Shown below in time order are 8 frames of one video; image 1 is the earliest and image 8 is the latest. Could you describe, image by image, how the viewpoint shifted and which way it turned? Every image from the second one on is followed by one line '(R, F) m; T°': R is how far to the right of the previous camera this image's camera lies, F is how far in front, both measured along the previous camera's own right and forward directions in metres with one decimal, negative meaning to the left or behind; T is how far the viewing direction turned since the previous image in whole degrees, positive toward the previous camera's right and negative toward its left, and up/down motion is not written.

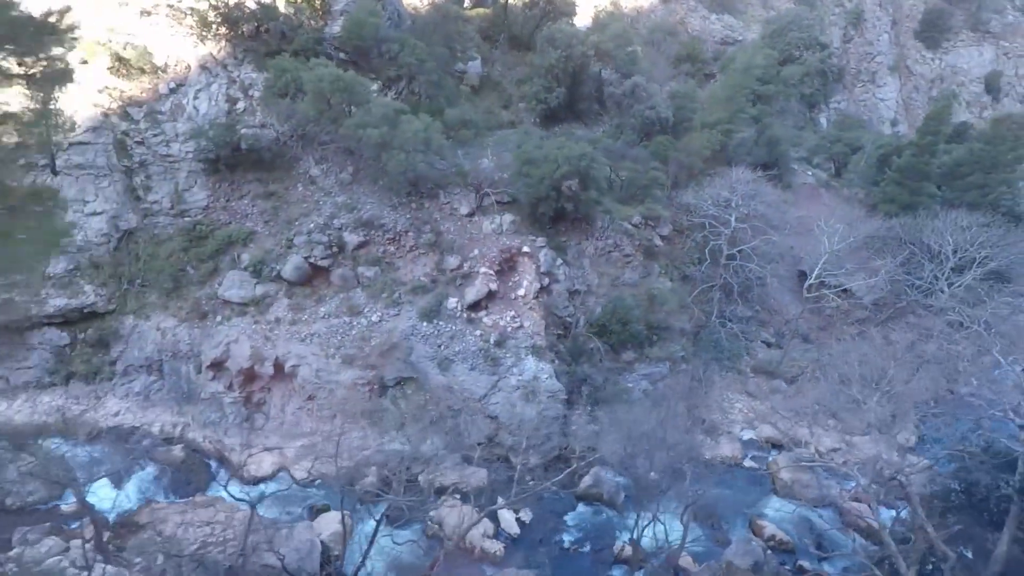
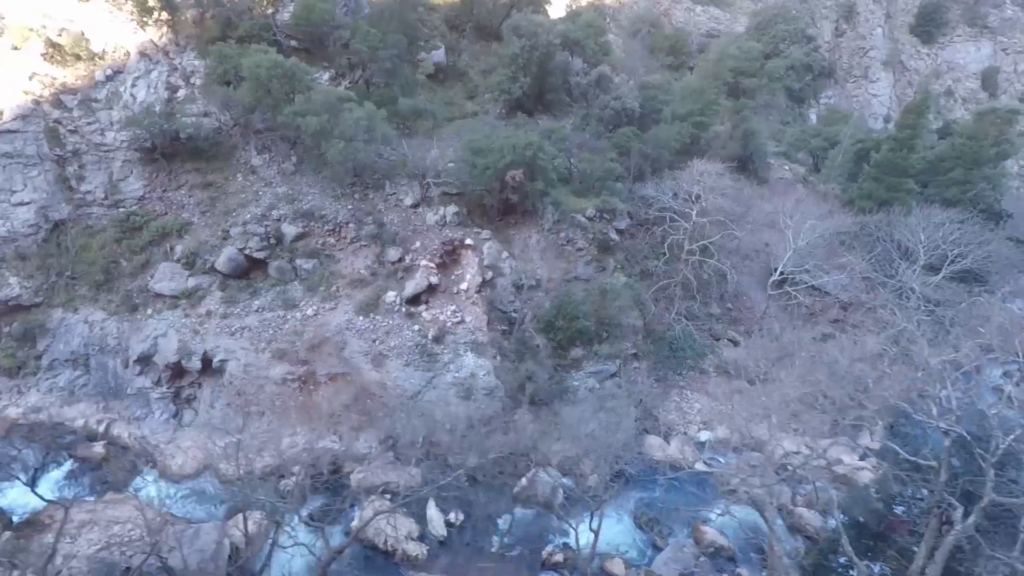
(+1.1, +0.4) m; -1°
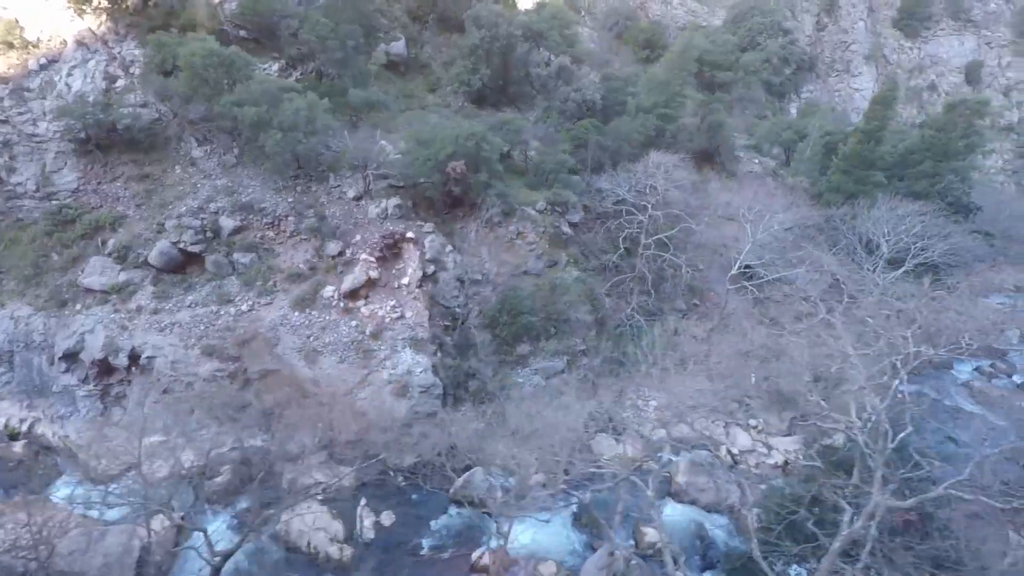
(+0.9, +0.3) m; 0°
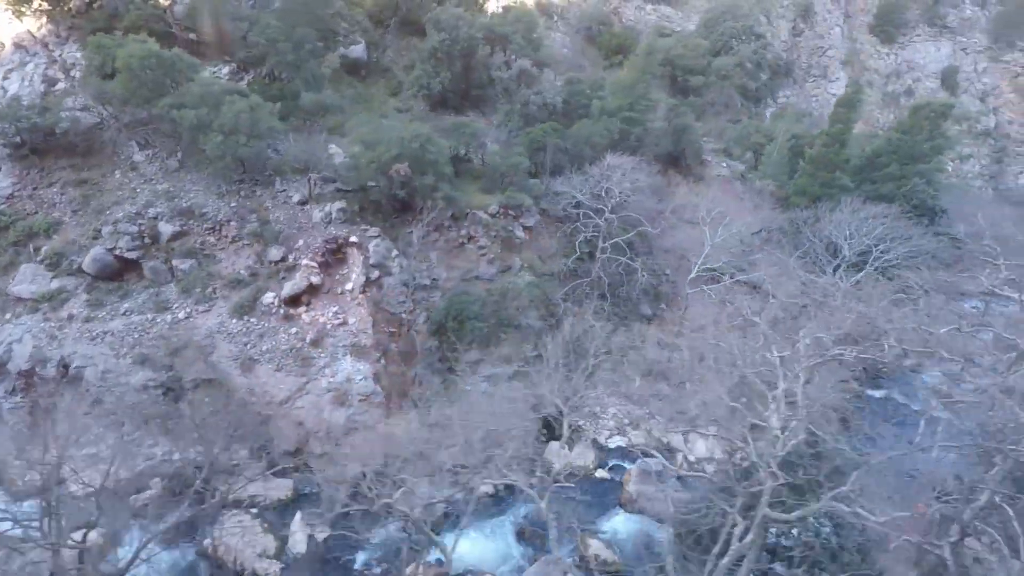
(+0.7, +0.2) m; 0°
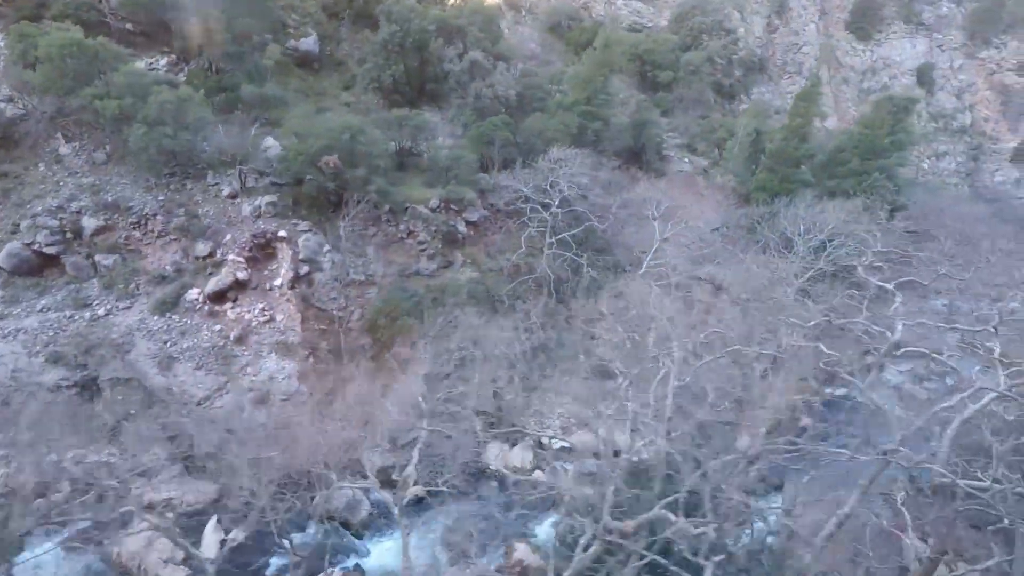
(+0.9, +0.3) m; +1°
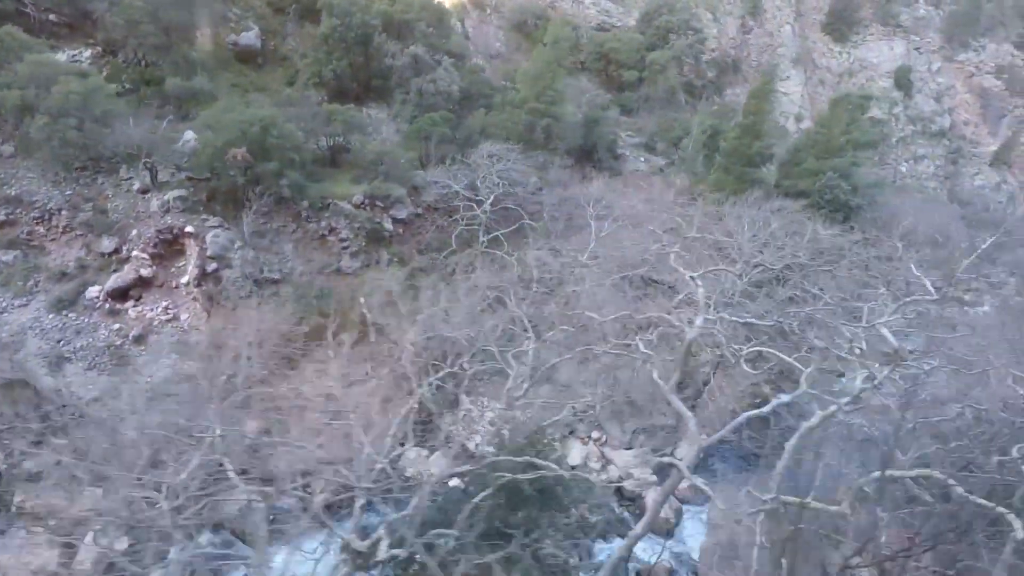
(+1.2, +0.4) m; 0°
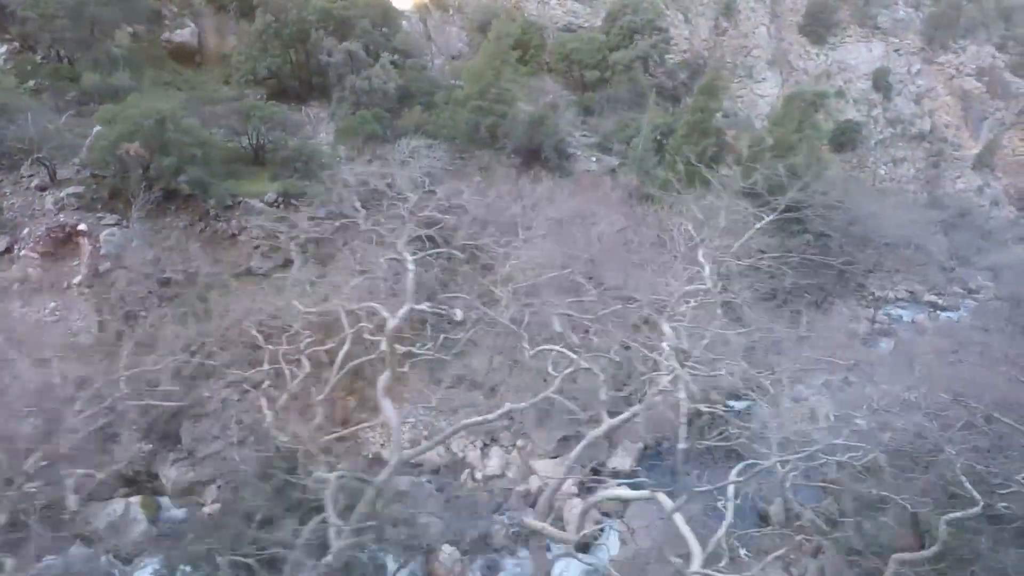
(+1.3, +0.4) m; 0°
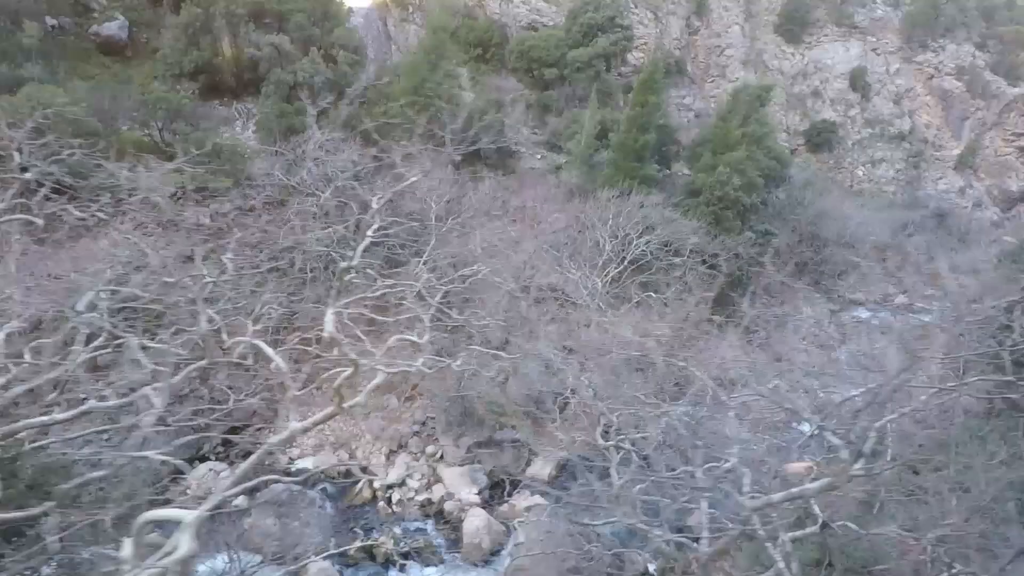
(+1.4, +0.4) m; 0°
